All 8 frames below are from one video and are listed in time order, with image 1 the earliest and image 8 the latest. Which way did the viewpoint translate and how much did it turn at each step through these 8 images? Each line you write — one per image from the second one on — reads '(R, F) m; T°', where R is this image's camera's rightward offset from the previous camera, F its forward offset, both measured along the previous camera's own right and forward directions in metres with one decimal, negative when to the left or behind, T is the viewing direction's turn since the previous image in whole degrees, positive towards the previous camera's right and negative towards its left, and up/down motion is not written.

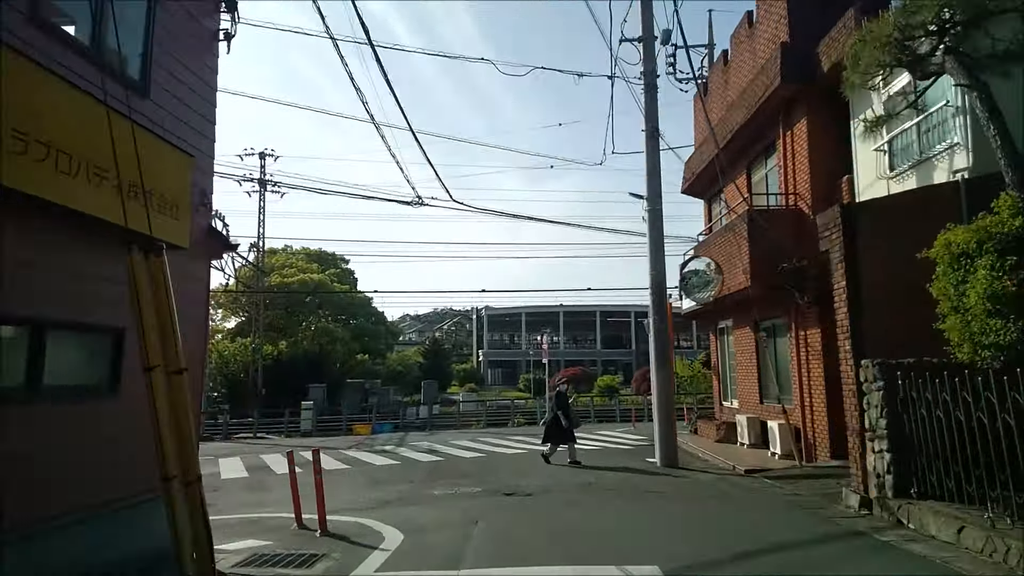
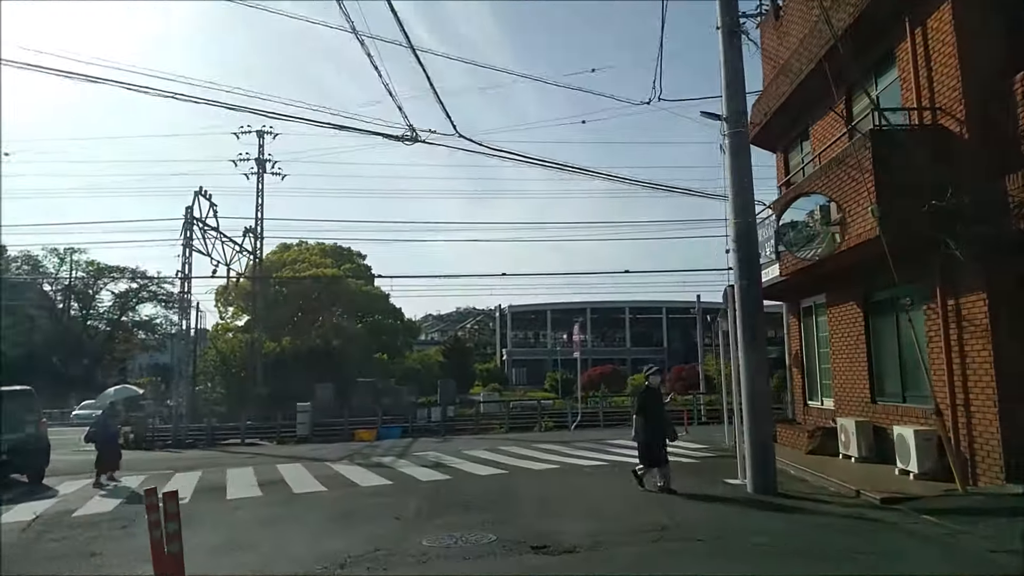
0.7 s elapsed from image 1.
(-0.1, +4.2) m; -2°
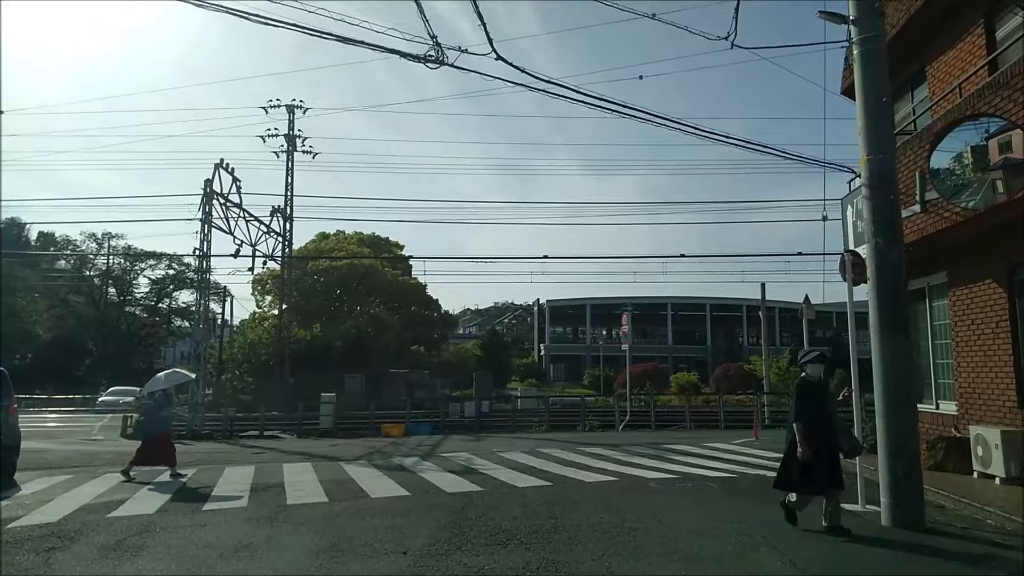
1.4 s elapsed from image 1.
(-0.2, +2.5) m; -3°
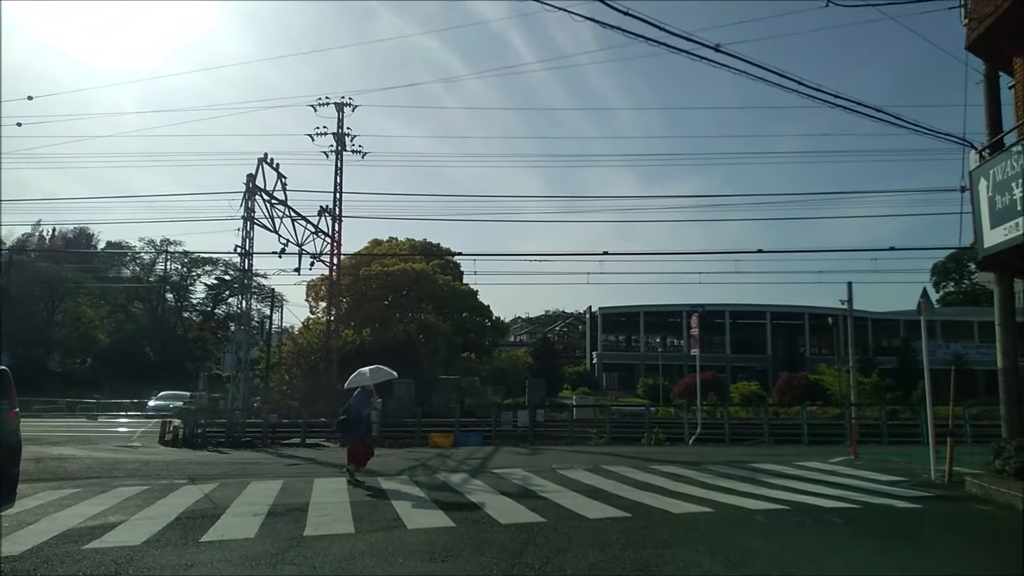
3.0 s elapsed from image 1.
(-0.2, +2.0) m; -4°
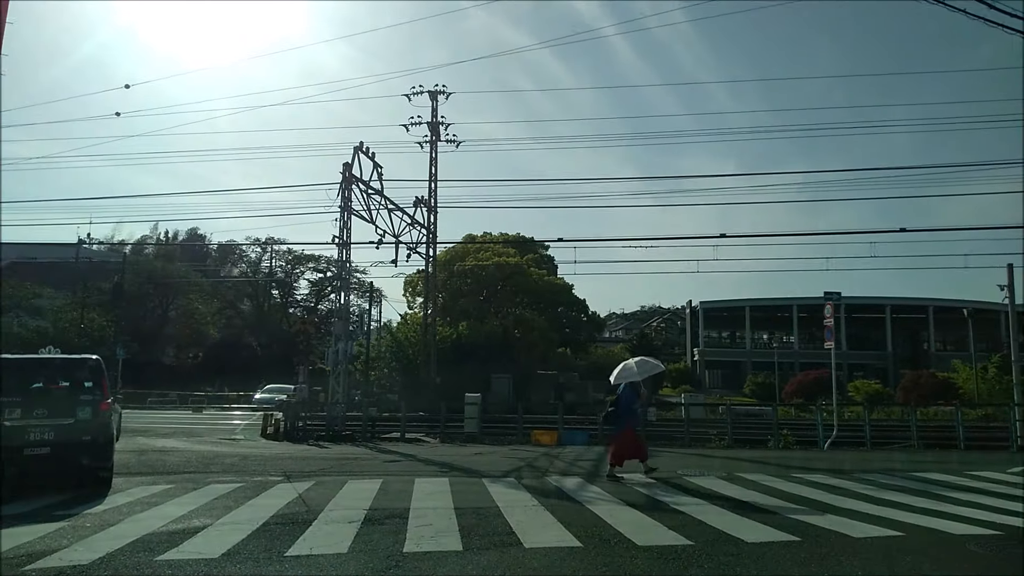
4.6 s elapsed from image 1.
(-0.4, +1.4) m; -7°
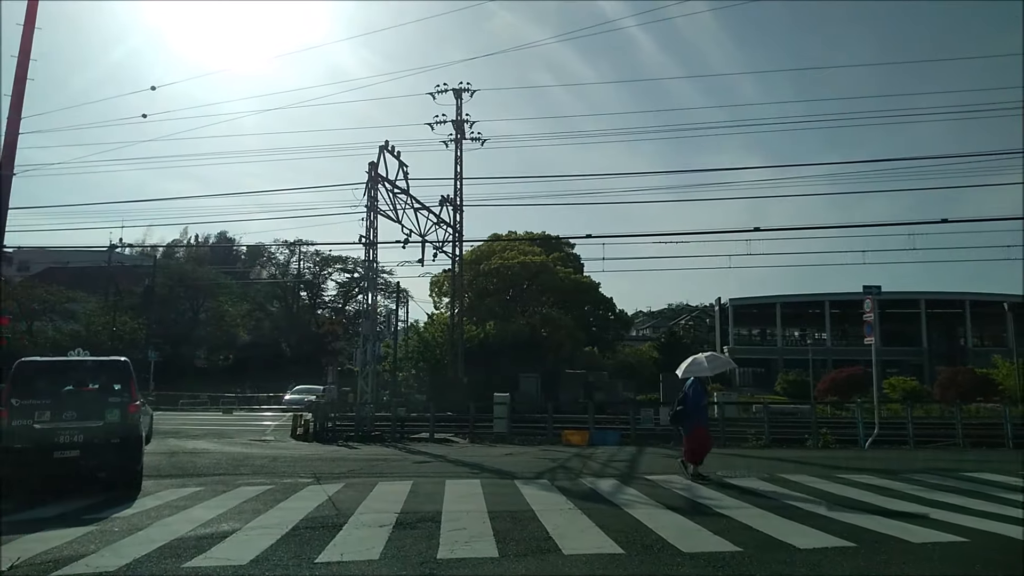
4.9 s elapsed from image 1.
(-0.1, +0.3) m; -2°
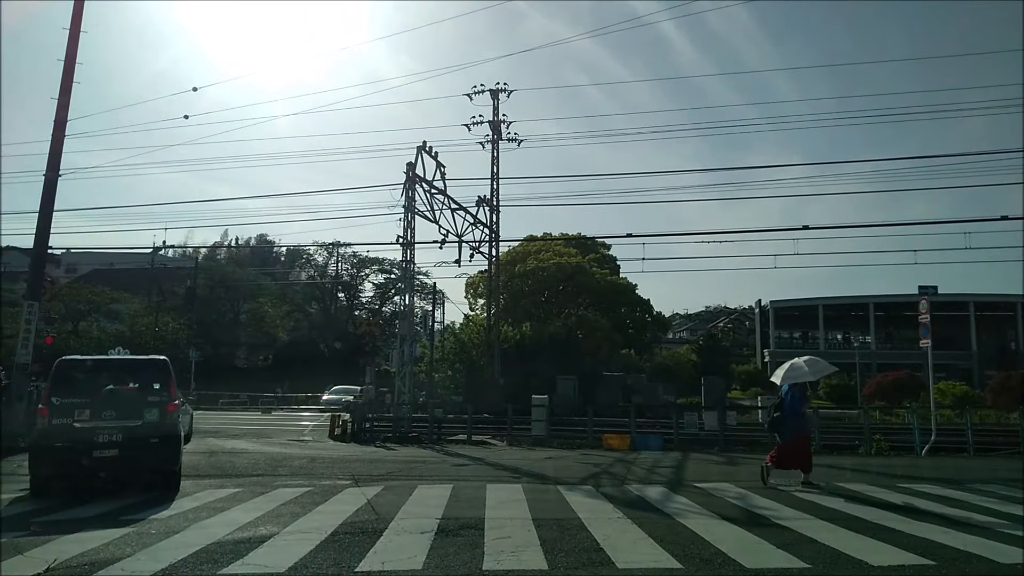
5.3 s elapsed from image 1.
(-0.1, +0.4) m; -3°
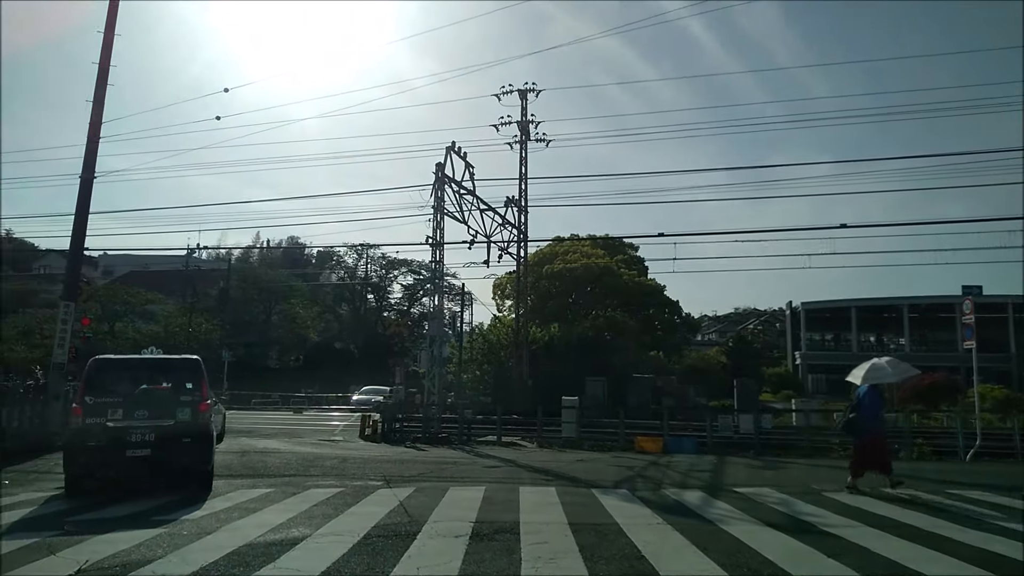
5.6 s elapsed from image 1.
(-0.1, +0.2) m; -2°
